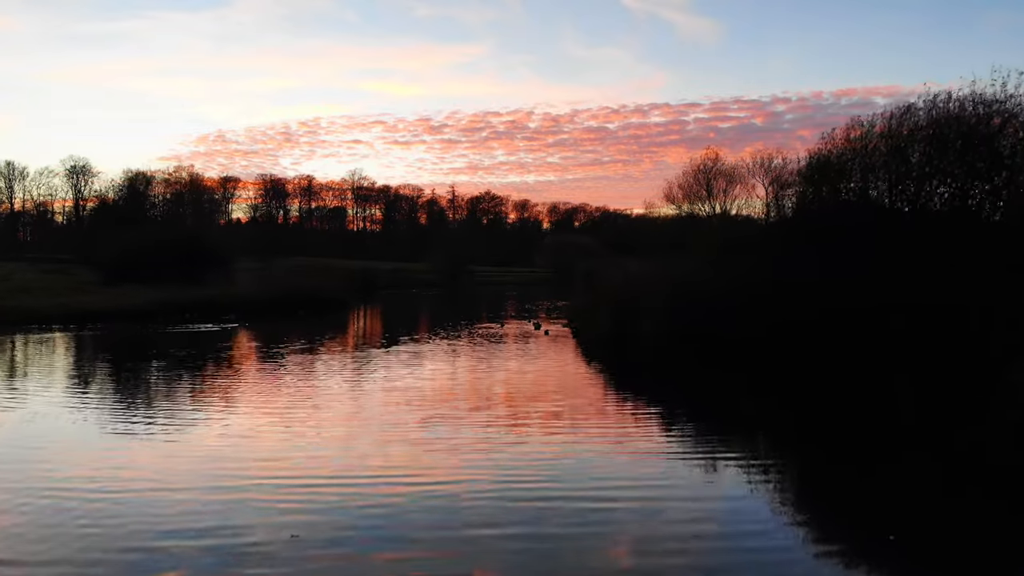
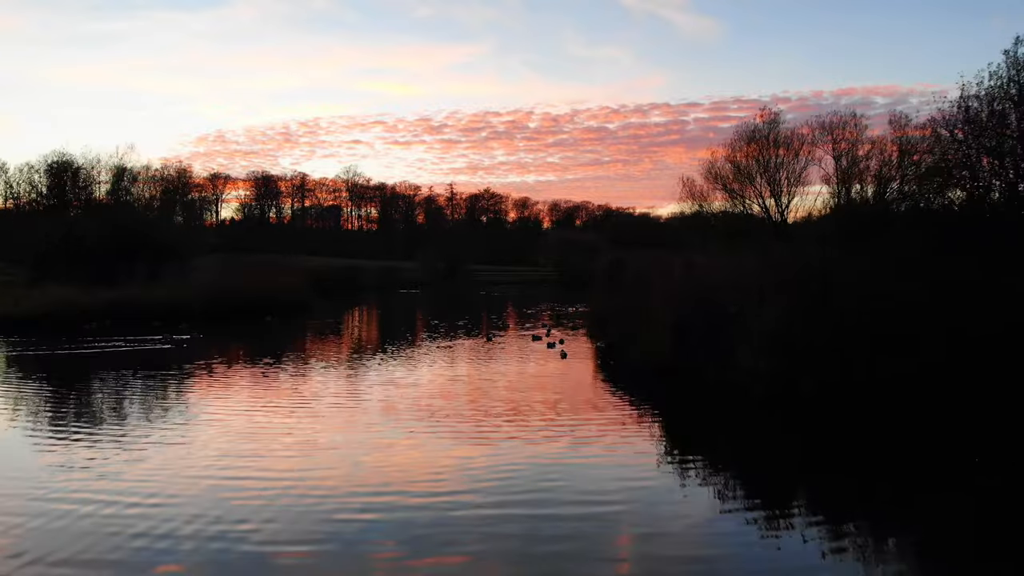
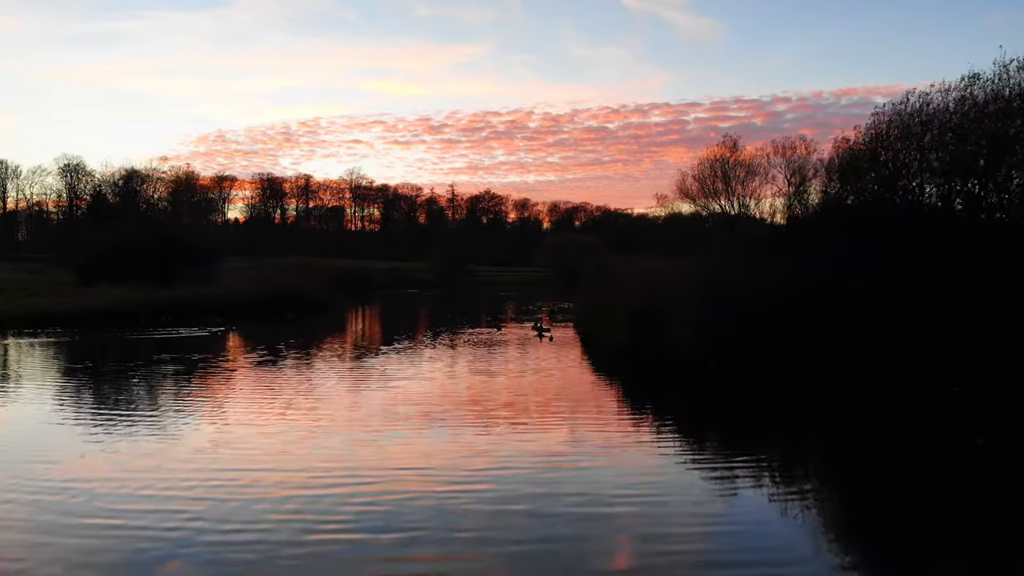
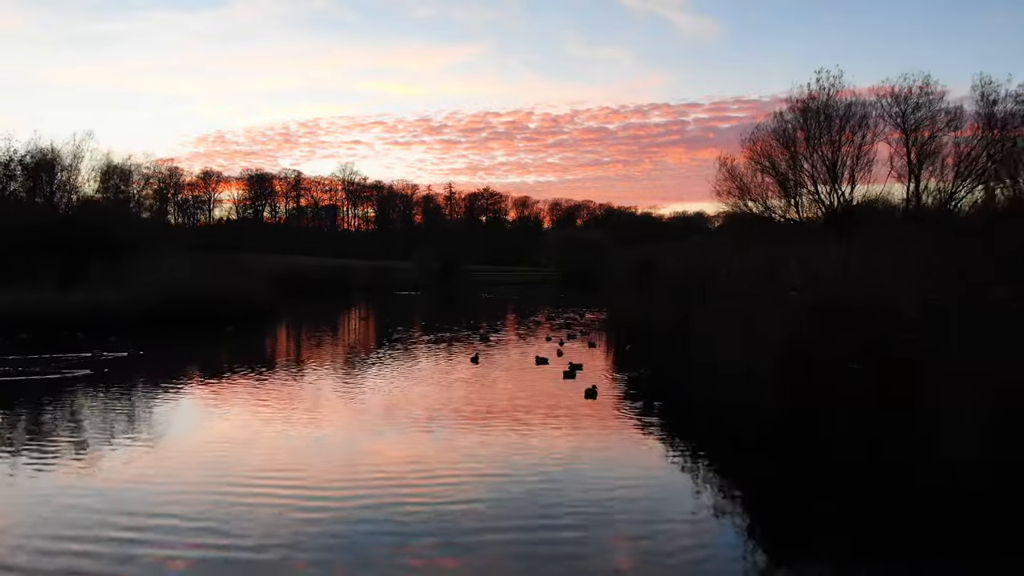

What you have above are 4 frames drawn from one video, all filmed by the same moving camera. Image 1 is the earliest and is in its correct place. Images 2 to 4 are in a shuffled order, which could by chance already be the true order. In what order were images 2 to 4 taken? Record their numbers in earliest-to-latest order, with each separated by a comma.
3, 2, 4
